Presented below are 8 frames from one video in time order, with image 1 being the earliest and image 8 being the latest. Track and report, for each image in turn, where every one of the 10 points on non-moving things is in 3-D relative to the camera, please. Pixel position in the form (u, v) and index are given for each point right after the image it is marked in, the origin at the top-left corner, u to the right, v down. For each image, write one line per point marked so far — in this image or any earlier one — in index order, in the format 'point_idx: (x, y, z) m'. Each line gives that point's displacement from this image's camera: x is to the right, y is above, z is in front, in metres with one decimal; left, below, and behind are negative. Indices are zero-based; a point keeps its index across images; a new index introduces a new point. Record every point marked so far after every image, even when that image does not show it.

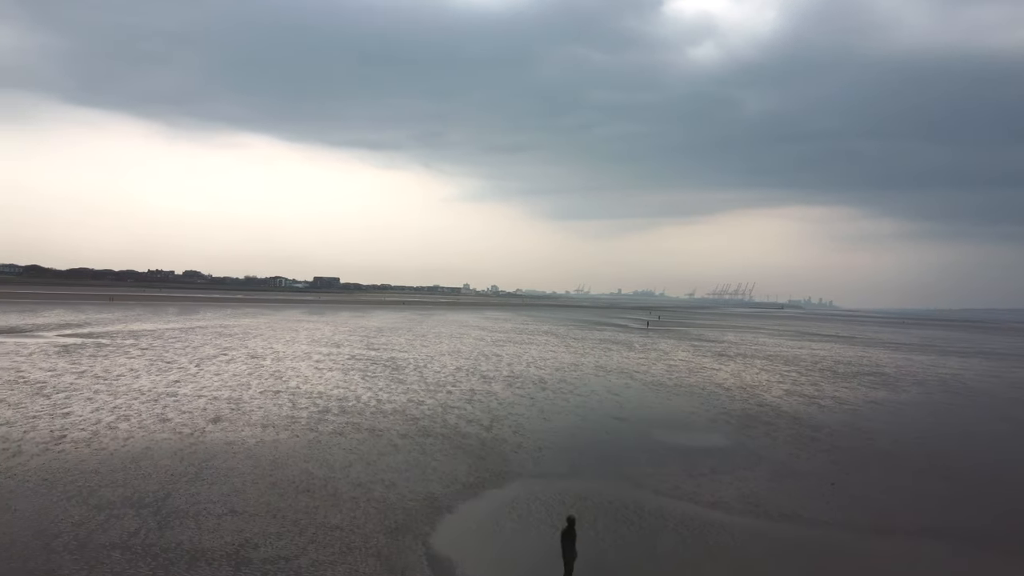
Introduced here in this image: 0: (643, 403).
0: (+2.6, -2.3, +16.2) m
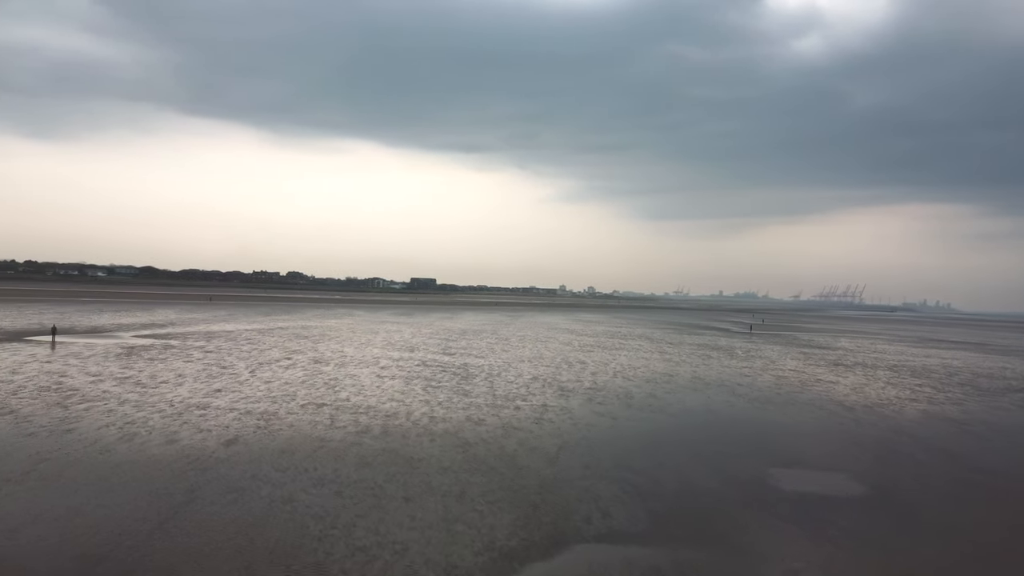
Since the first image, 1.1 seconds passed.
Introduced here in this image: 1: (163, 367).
0: (+3.9, -2.3, +13.7) m
1: (-7.5, -1.7, +17.5) m
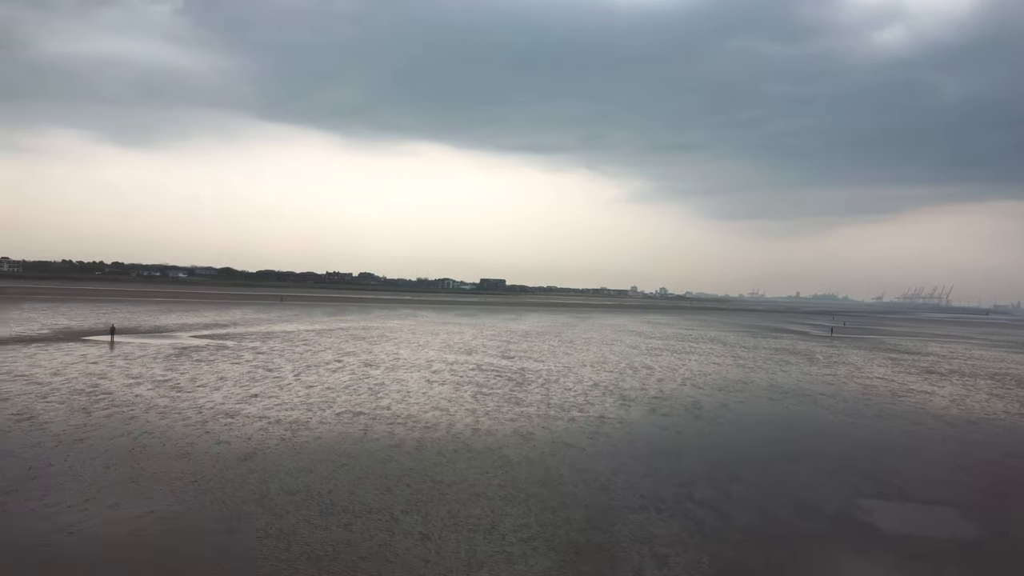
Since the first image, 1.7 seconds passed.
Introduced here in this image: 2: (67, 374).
0: (+4.7, -2.3, +12.1) m
1: (-6.4, -1.7, +16.9) m
2: (-8.3, -1.6, +15.0) m
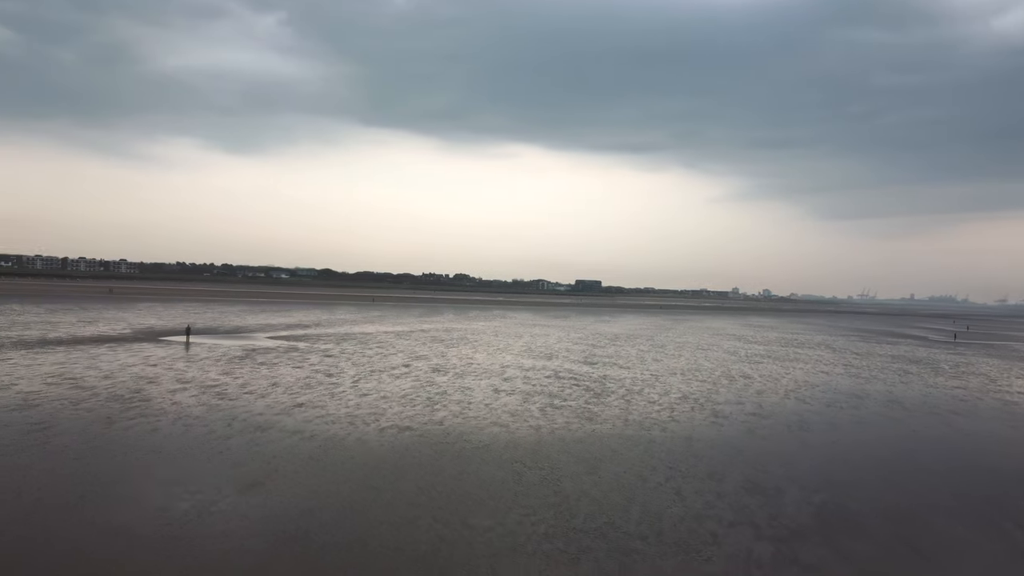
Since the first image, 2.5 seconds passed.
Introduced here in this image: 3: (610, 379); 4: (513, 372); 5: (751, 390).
0: (+5.6, -2.2, +9.8) m
1: (-4.9, -1.7, +15.9) m
2: (-7.0, -1.6, +14.3) m
3: (+2.2, -2.0, +18.1) m
4: (0.0, -1.9, +18.3) m
5: (+5.1, -2.1, +17.2) m
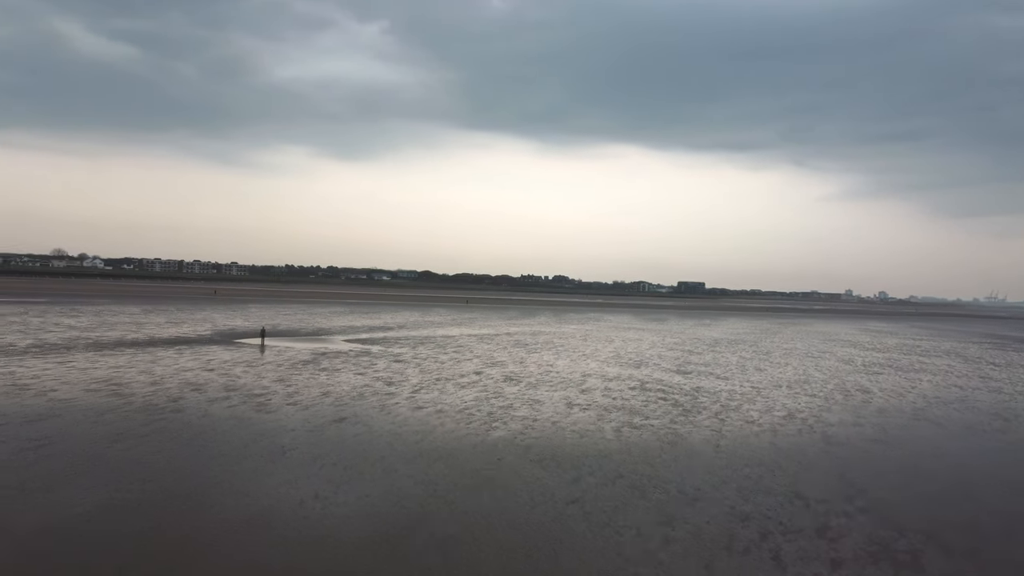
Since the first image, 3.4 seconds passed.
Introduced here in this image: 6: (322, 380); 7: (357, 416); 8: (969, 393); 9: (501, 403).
0: (+6.1, -2.2, +7.4) m
1: (-3.5, -1.7, +14.8) m
2: (-5.8, -1.6, +13.4) m
3: (+3.8, -2.0, +16.1) m
4: (+1.7, -1.9, +16.5) m
5: (+6.5, -2.2, +14.8) m
6: (-3.5, -1.7, +14.9) m
7: (-2.2, -1.8, +11.3) m
8: (+9.7, -2.2, +17.2) m
9: (-0.2, -1.9, +13.2) m
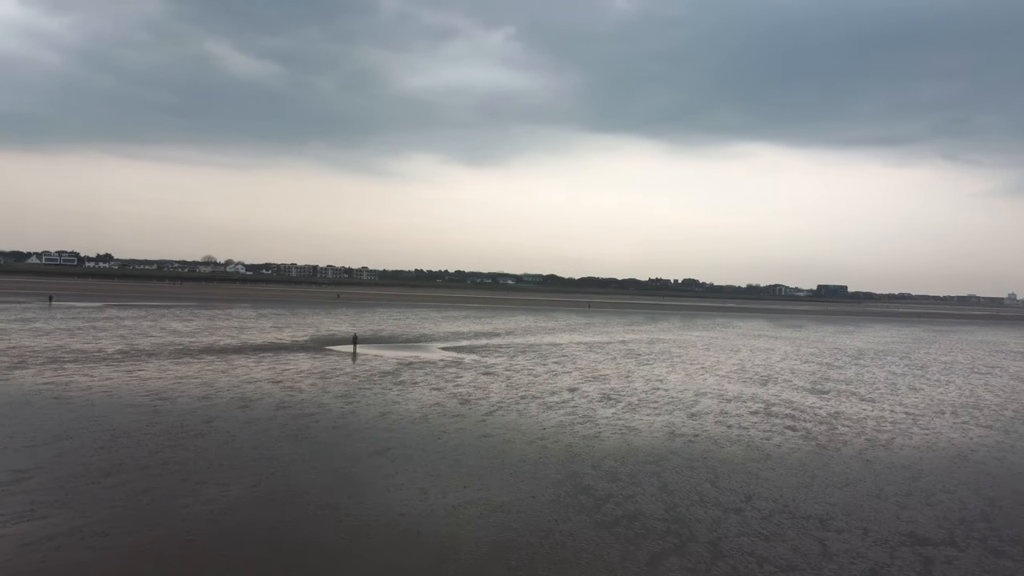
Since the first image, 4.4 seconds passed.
0: (+6.4, -2.3, +4.3) m
1: (-2.0, -1.8, +13.1) m
2: (-4.5, -1.7, +12.1) m
3: (+5.4, -2.1, +13.2) m
4: (+3.4, -2.0, +14.0) m
5: (+7.9, -2.2, +11.5) m
6: (-2.0, -1.8, +13.2) m
7: (-1.2, -1.8, +9.4) m
8: (+11.4, -2.3, +13.4) m
9: (+1.0, -1.9, +11.0) m
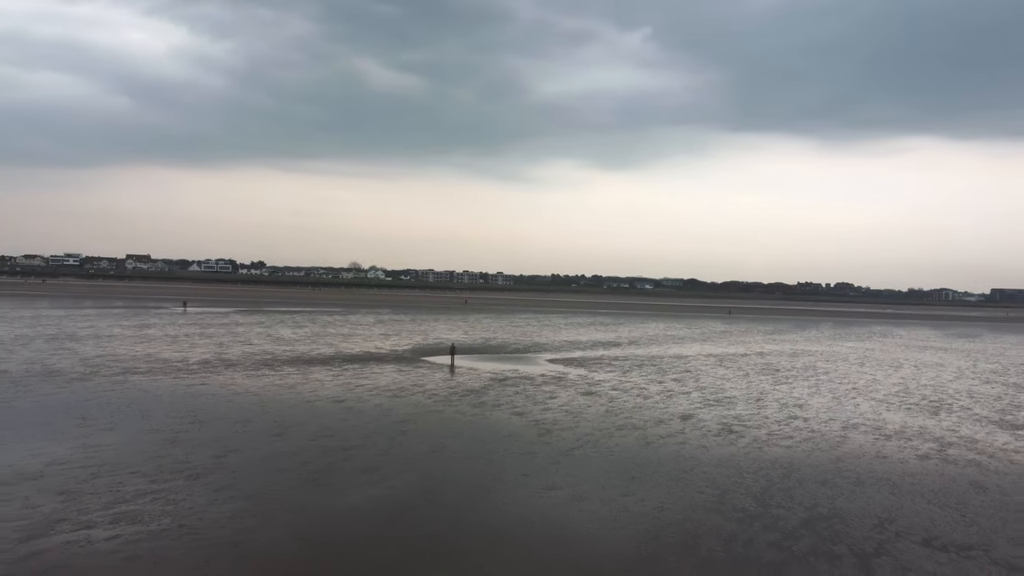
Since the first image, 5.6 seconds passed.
0: (+6.0, -2.3, +0.9) m
1: (-0.7, -1.8, +11.0) m
2: (-3.4, -1.7, +10.4) m
3: (+6.6, -2.1, +9.8) m
4: (+4.7, -2.1, +10.9) m
5: (+8.7, -2.3, +7.7) m
6: (-0.7, -1.8, +11.1) m
7: (-0.6, -1.9, +7.3) m
8: (+12.5, -2.3, +9.0) m
9: (+1.9, -2.0, +8.4) m
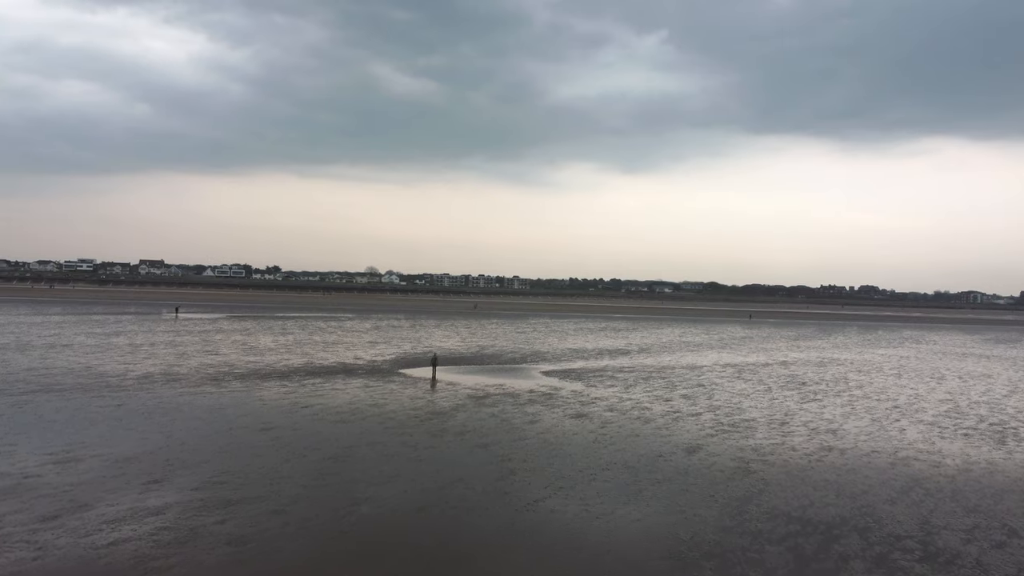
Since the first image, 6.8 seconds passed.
0: (+5.3, -2.2, -1.5) m
1: (-1.2, -1.9, +8.7) m
2: (-3.8, -1.8, +8.2) m
3: (+6.1, -2.1, +7.4) m
4: (+4.2, -2.1, +8.5) m
5: (+8.2, -2.2, +5.2) m
6: (-1.2, -1.9, +8.8) m
7: (-1.2, -1.9, +5.0) m
8: (+12.0, -2.3, +6.4) m
9: (+1.3, -2.0, +6.1) m
